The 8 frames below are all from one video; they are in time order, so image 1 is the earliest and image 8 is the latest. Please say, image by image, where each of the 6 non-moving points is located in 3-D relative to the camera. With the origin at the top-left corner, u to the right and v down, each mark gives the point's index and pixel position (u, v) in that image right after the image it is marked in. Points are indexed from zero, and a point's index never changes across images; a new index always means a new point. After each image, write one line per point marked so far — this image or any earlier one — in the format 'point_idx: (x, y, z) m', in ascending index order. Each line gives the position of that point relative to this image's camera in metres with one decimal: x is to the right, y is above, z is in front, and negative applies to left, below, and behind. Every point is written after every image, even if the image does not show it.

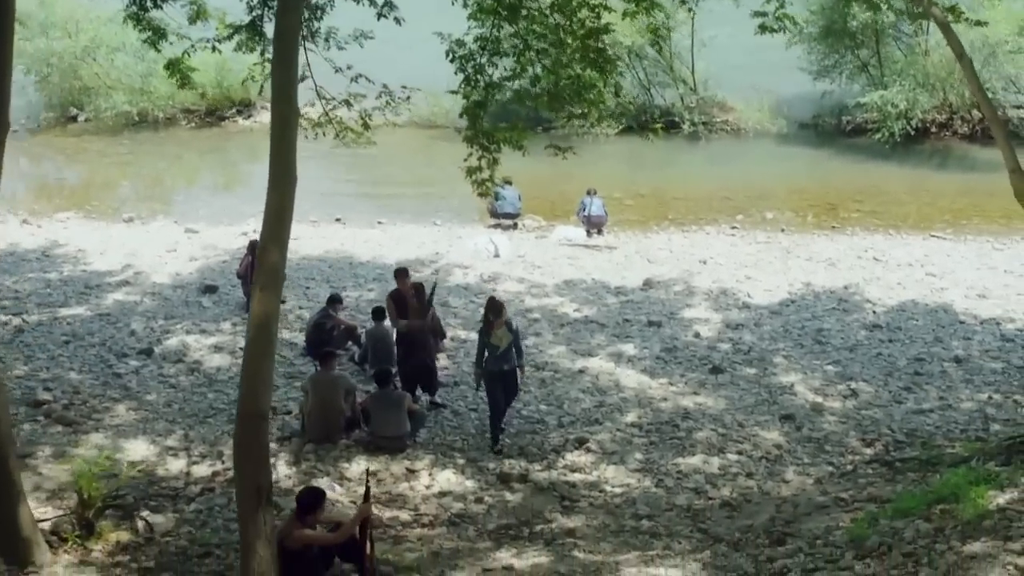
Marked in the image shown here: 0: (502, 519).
0: (-0.1, -1.8, +11.1) m
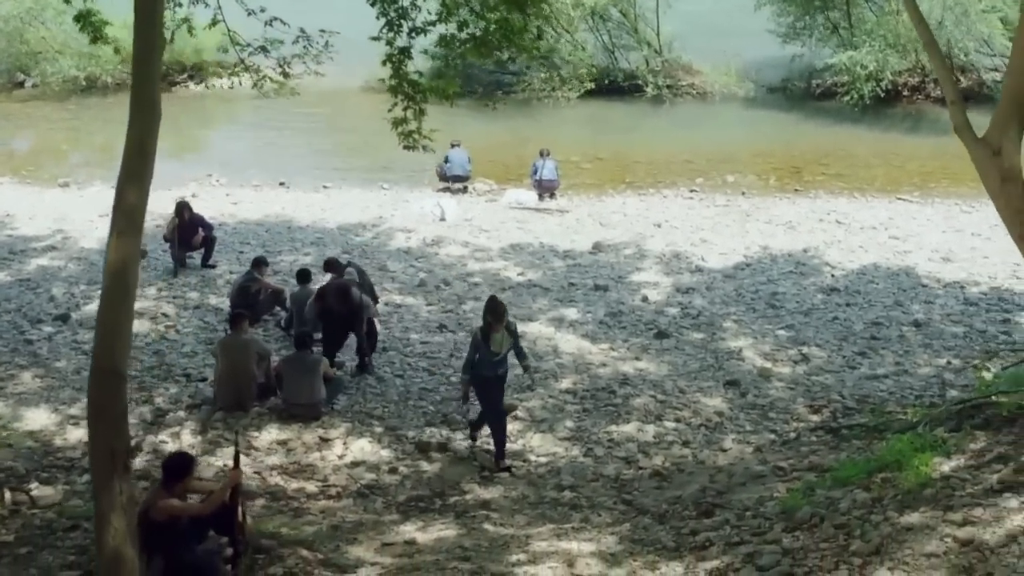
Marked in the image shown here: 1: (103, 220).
0: (-0.7, -1.4, +10.3) m
1: (-5.0, +0.8, +17.7) m
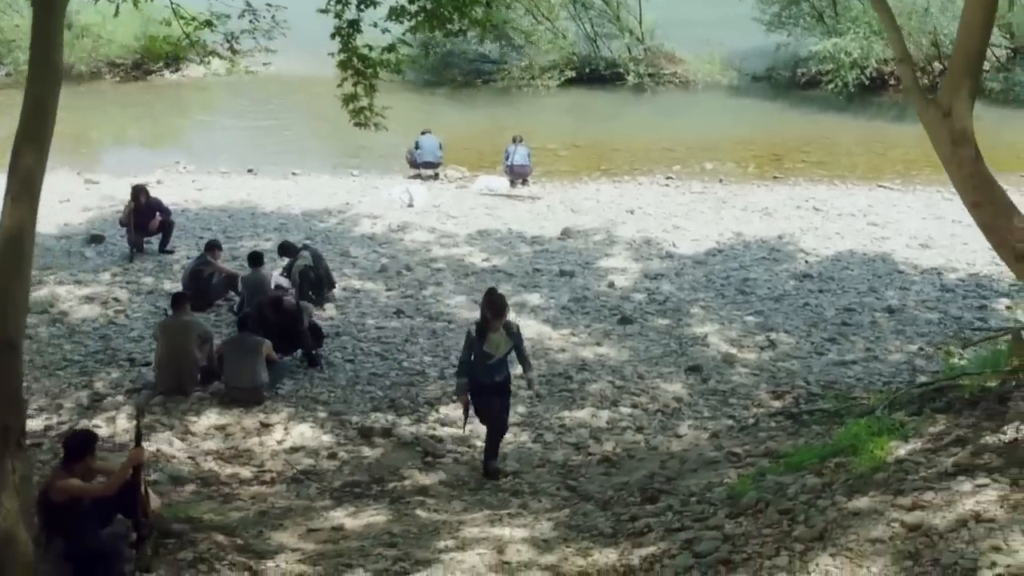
0: (-1.1, -1.3, +9.9) m
1: (-5.4, +1.0, +17.3) m
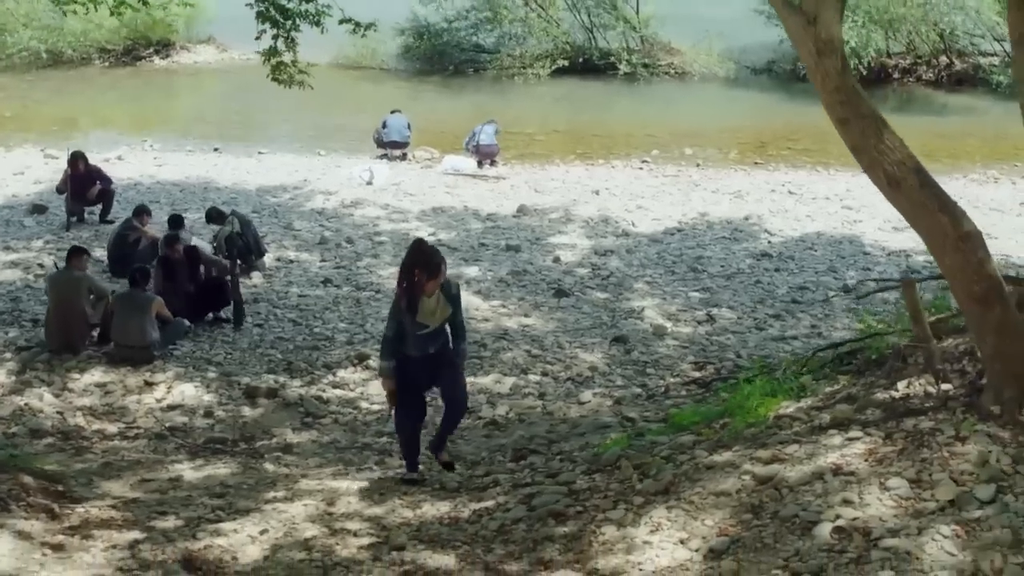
0: (-1.9, -0.9, +9.2) m
1: (-5.8, +1.3, +16.9) m
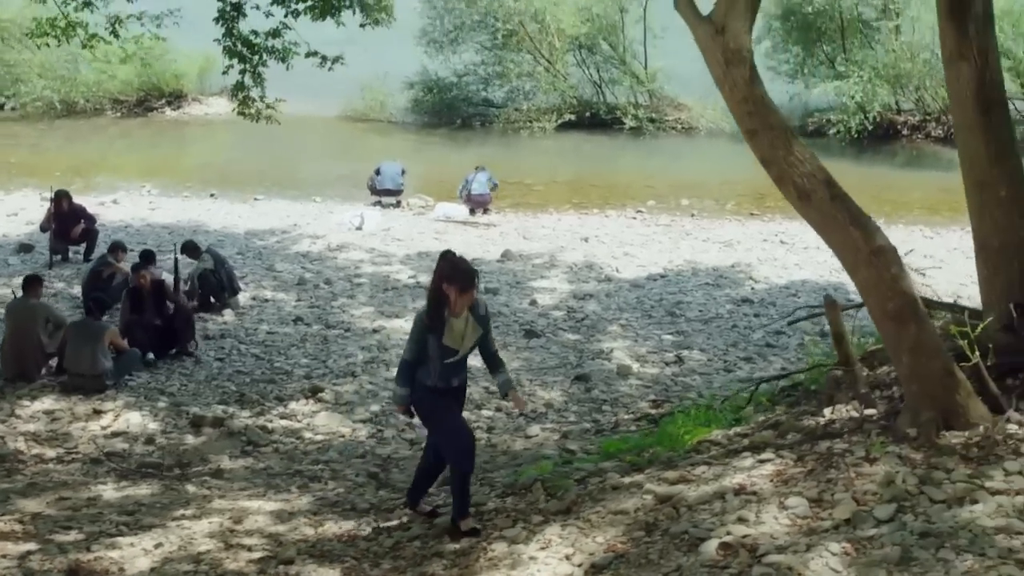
0: (-2.2, -1.1, +9.1) m
1: (-5.9, +0.8, +17.0) m
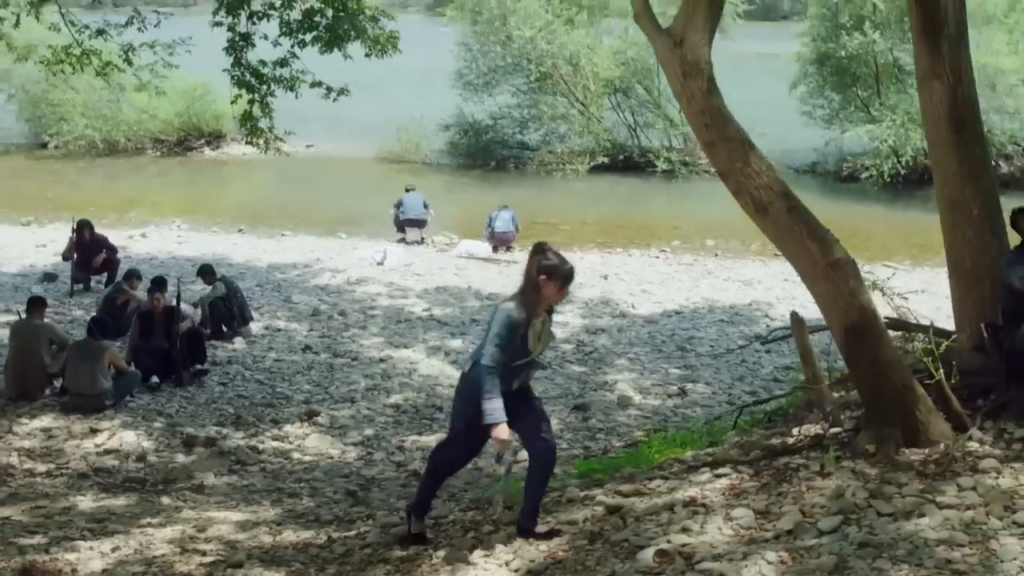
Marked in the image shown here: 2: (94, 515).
0: (-2.4, -1.2, +9.2) m
1: (-5.7, +0.5, +17.3) m
2: (-2.2, -1.2, +7.7) m
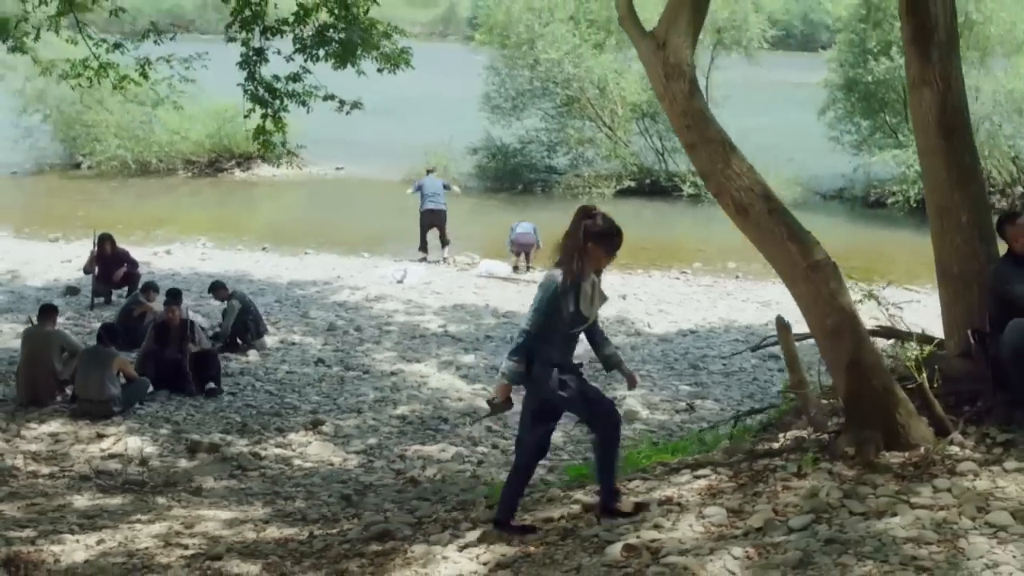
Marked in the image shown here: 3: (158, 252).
0: (-2.4, -1.2, +9.3) m
1: (-5.4, +0.3, +17.5) m
2: (-2.3, -1.2, +7.7) m
3: (-4.5, +0.5, +18.5) m
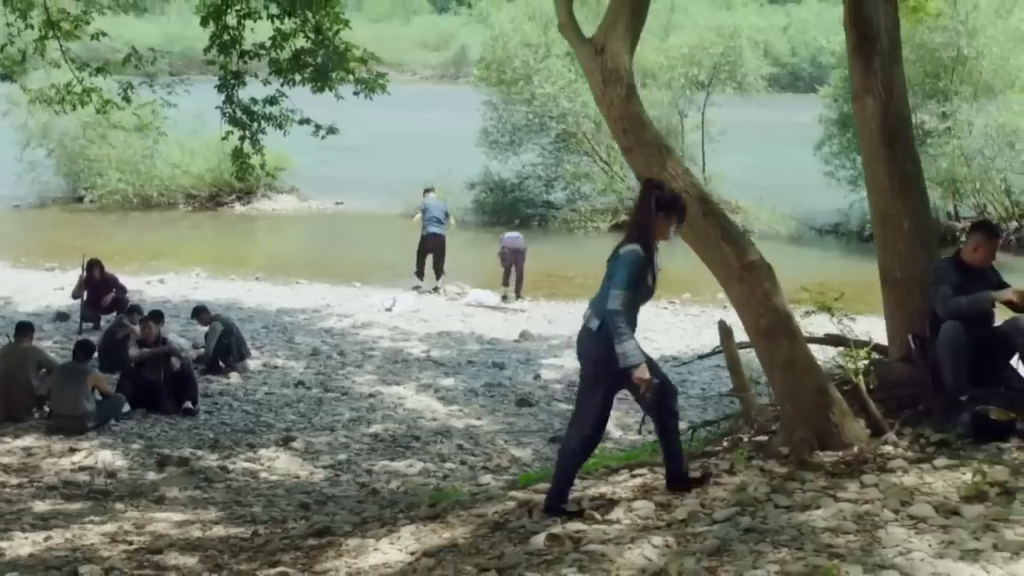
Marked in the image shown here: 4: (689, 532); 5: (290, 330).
0: (-2.6, -1.3, +9.4) m
1: (-5.6, 0.0, +17.7) m
2: (-2.5, -1.2, +7.8) m
3: (-4.7, +0.1, +18.7) m
4: (+0.7, -0.9, +5.6) m
5: (-2.4, -0.5, +15.8) m
